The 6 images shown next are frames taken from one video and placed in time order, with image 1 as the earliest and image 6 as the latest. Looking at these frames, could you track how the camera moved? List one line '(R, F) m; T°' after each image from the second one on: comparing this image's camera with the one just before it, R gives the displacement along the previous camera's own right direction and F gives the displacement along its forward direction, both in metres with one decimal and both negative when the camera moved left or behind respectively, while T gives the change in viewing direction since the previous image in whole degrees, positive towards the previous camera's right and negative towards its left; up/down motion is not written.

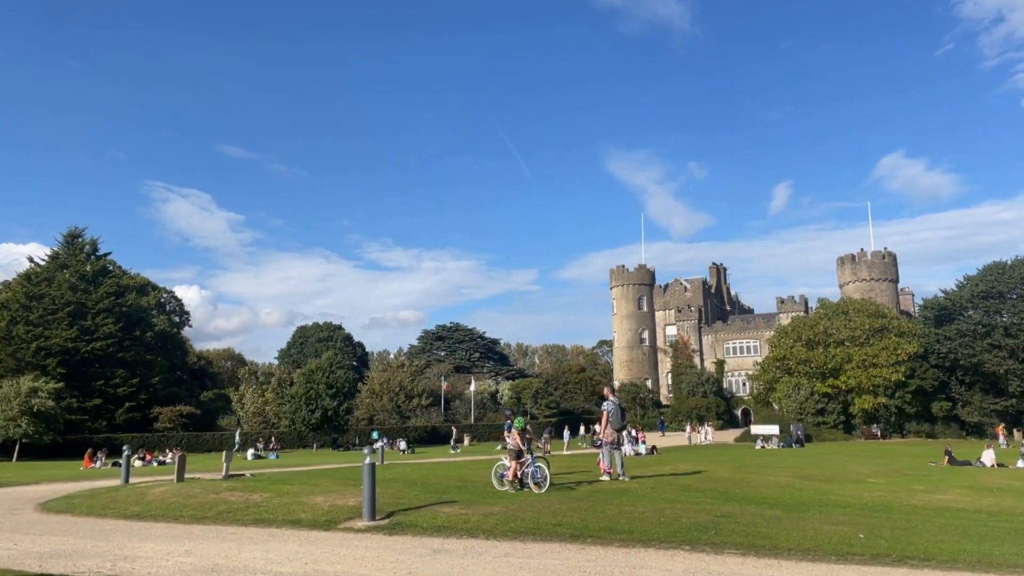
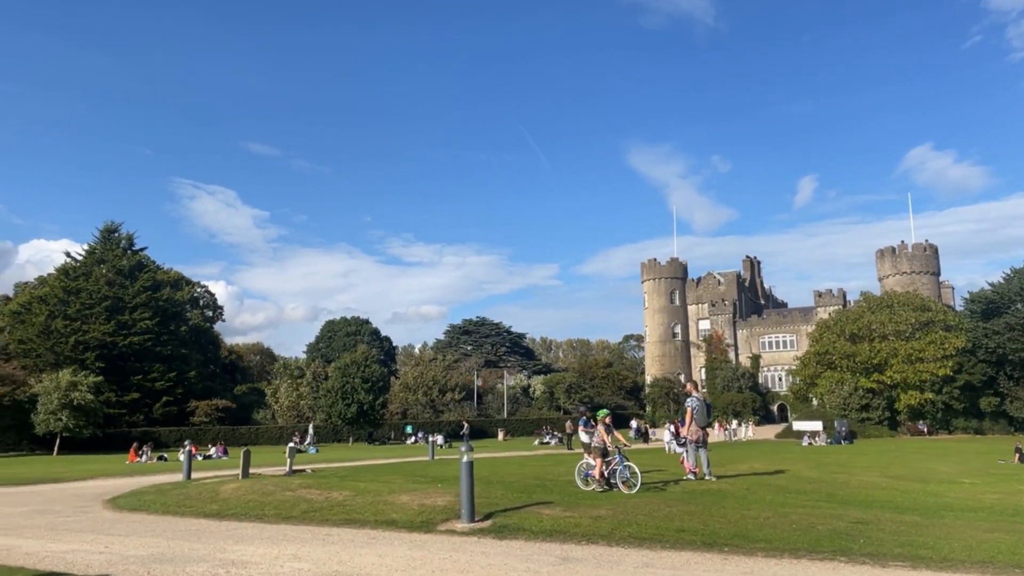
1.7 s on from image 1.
(-1.1, +0.6) m; -2°
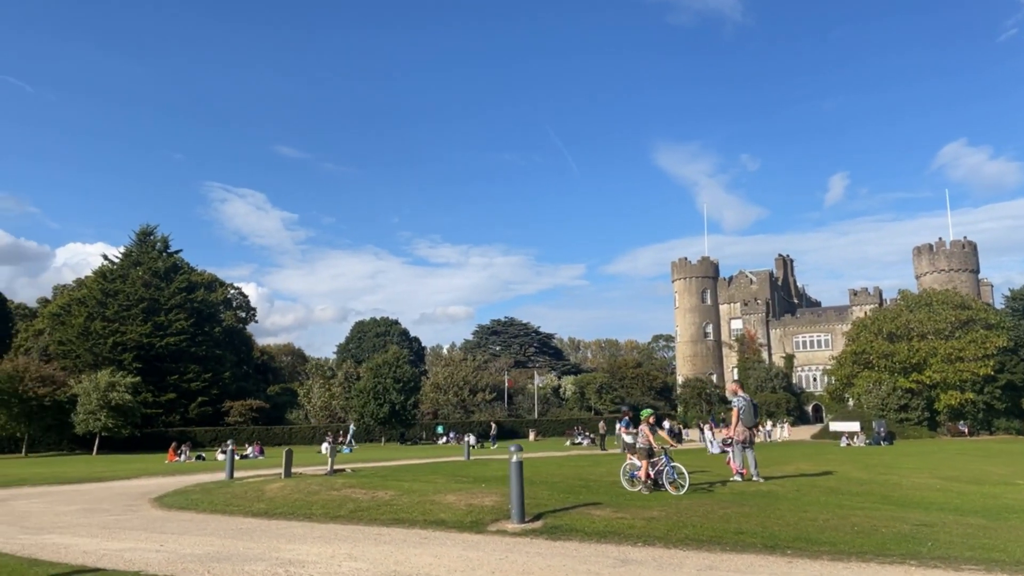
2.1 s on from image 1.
(-0.3, +0.1) m; -2°
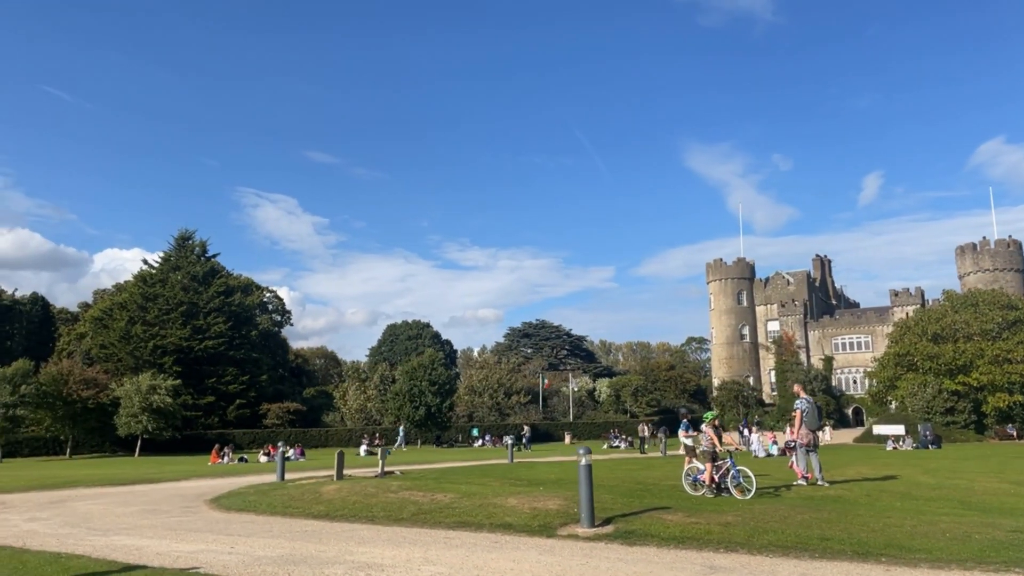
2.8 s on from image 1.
(-0.5, +0.2) m; -2°
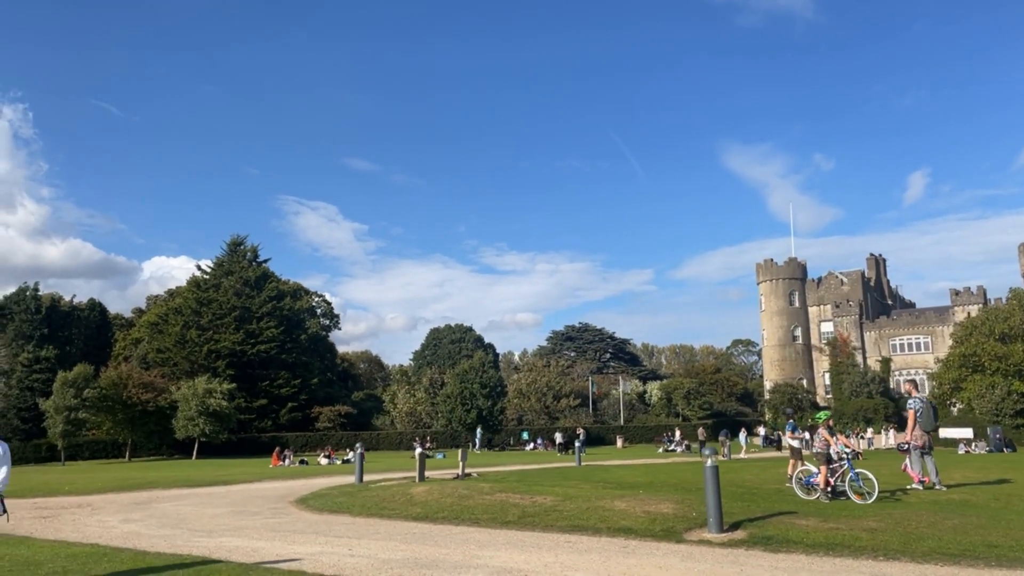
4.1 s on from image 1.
(-1.0, +0.4) m; -3°
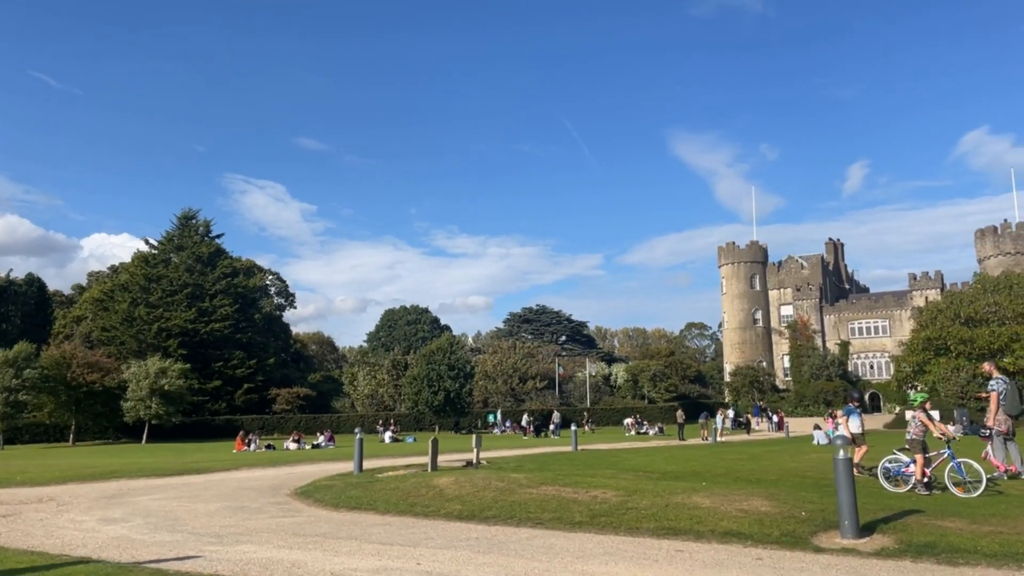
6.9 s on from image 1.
(-1.5, +1.8) m; +4°
